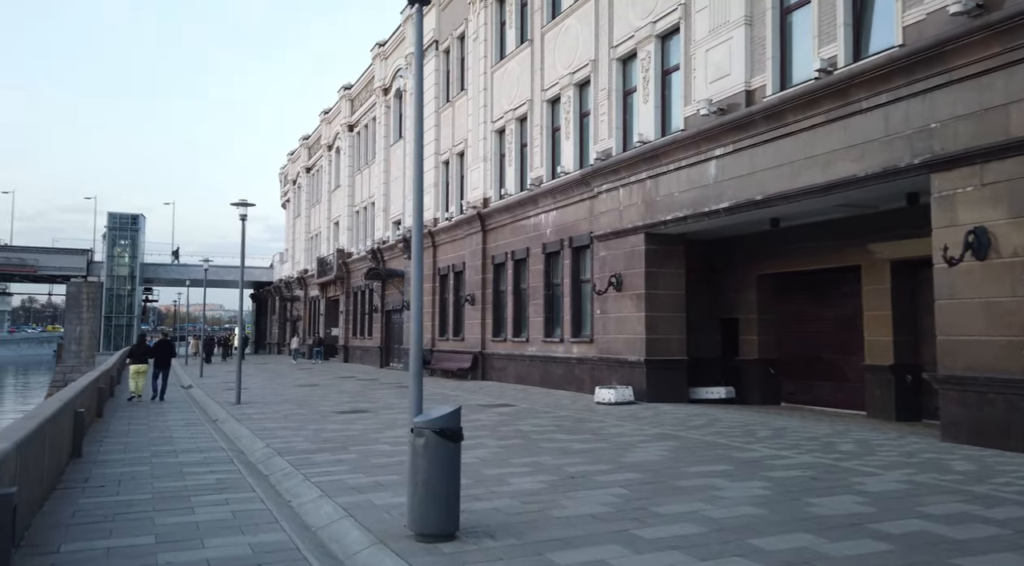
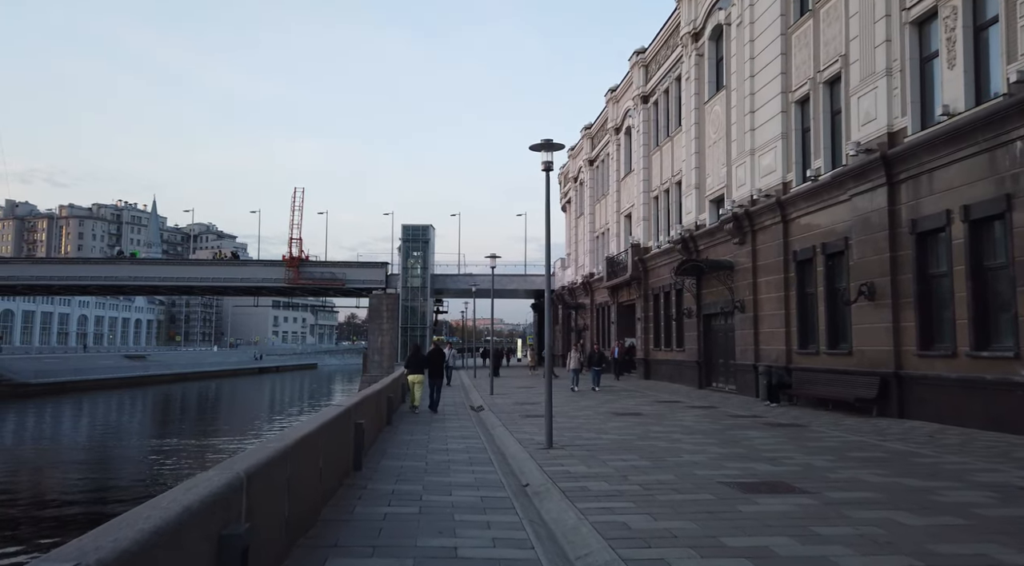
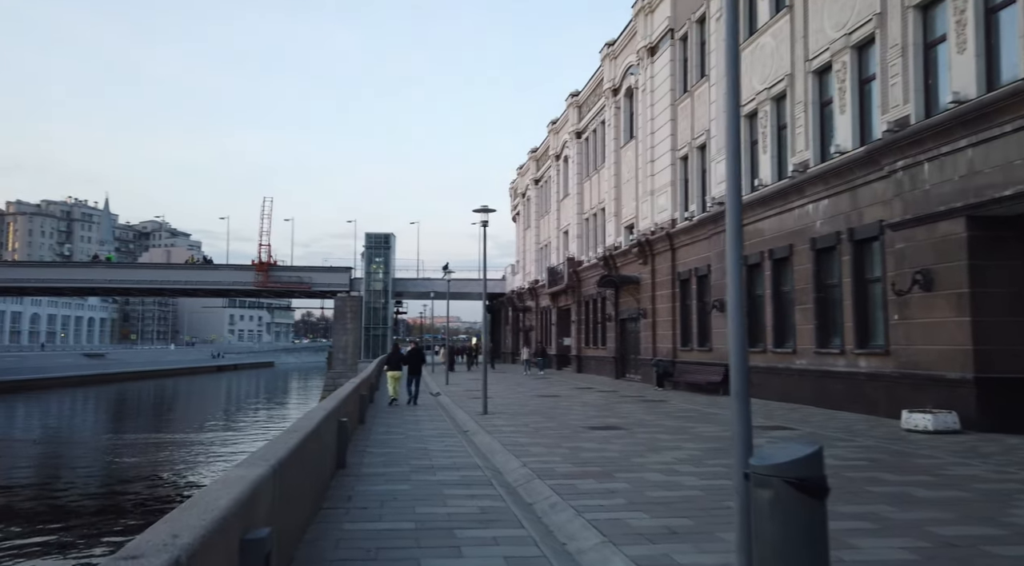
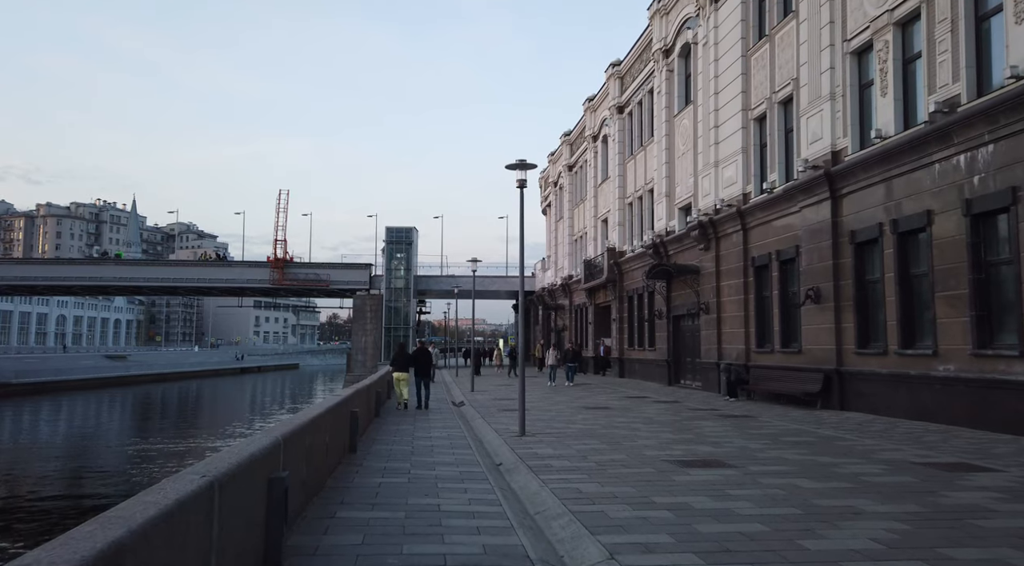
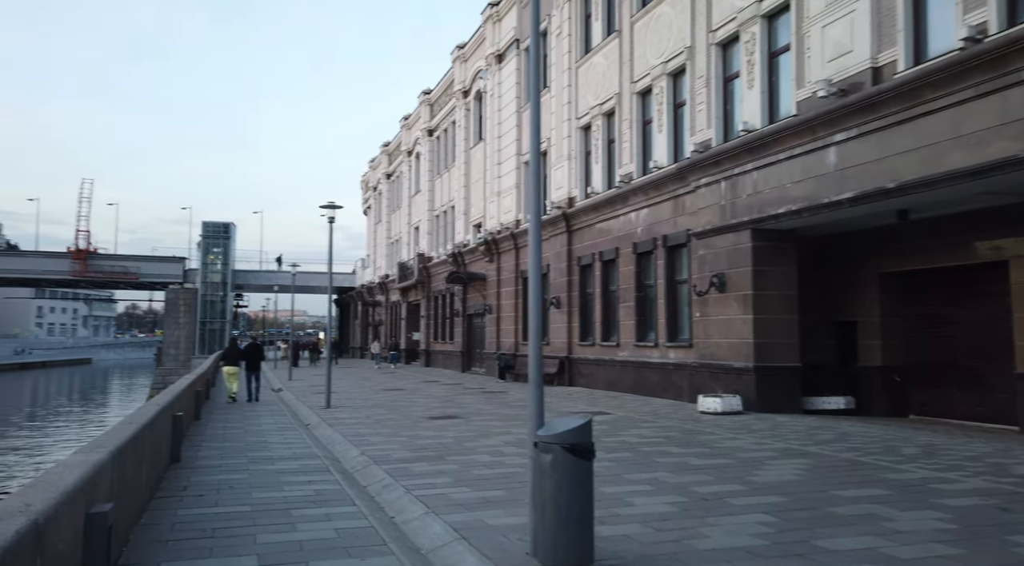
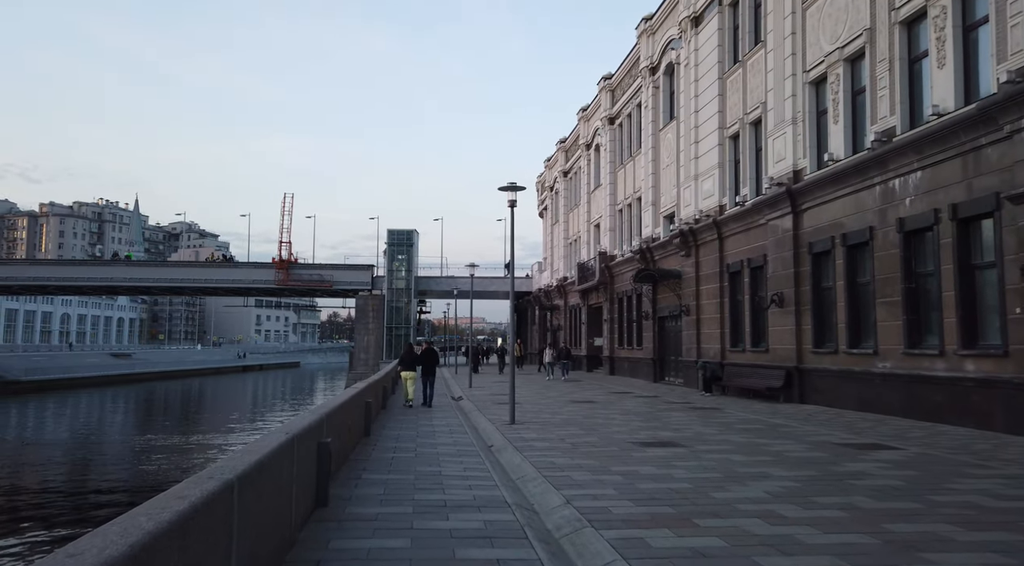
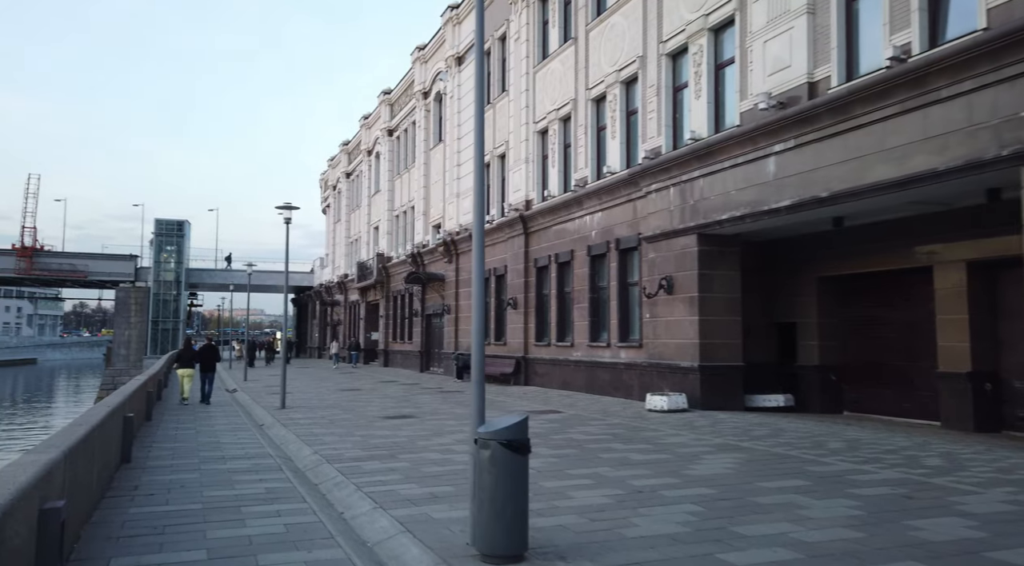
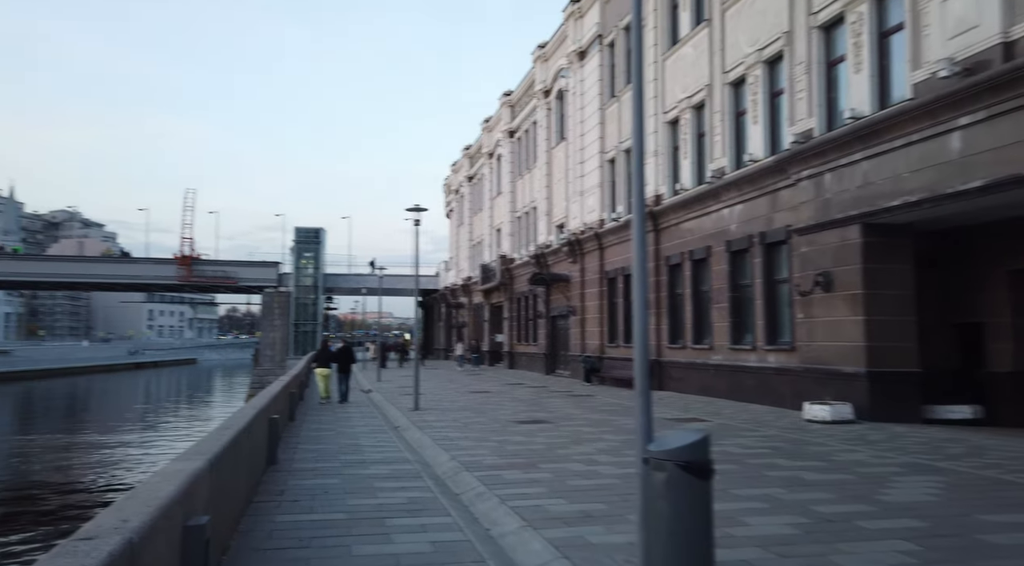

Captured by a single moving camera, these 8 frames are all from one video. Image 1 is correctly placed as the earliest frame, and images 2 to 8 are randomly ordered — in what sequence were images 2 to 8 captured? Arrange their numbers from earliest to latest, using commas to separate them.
7, 5, 8, 3, 6, 4, 2
